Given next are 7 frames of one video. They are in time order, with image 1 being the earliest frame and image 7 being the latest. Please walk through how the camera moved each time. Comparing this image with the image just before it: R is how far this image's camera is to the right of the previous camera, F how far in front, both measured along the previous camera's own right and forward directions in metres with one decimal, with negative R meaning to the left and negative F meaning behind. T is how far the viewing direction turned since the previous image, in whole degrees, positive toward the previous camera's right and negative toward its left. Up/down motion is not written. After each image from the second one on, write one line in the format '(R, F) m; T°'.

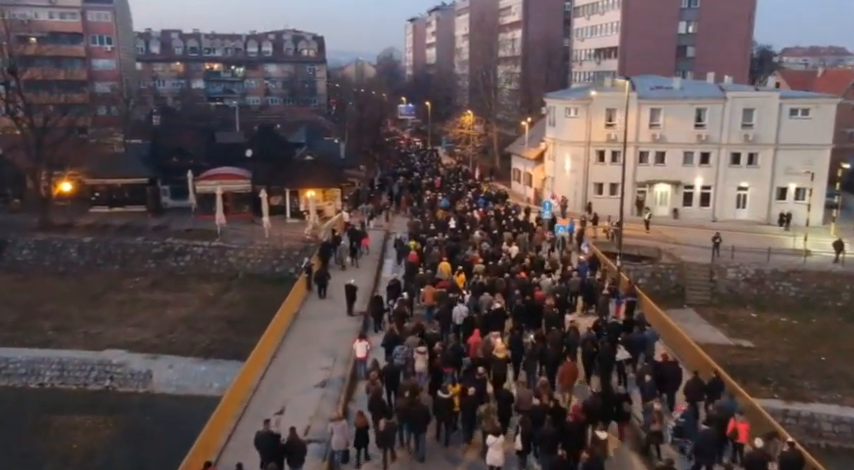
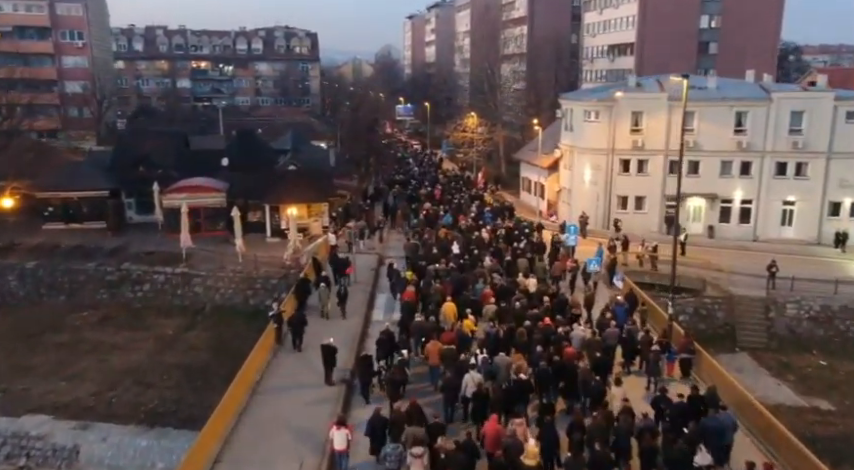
(-0.1, +5.5) m; 0°
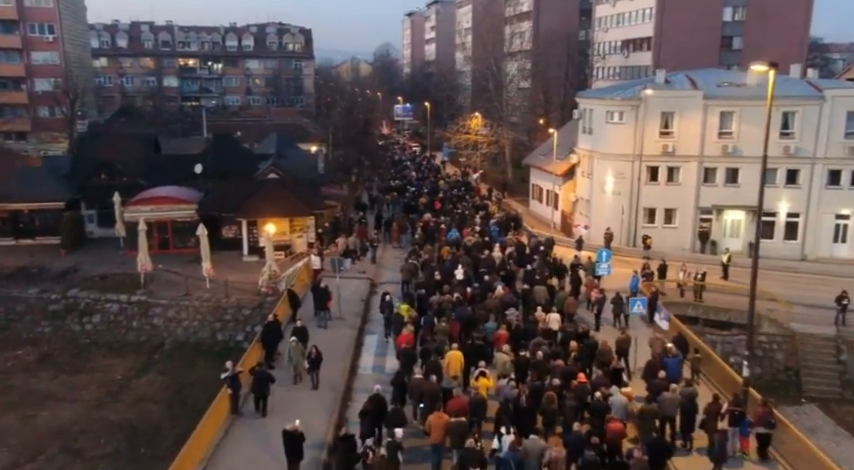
(0.0, +4.9) m; 0°
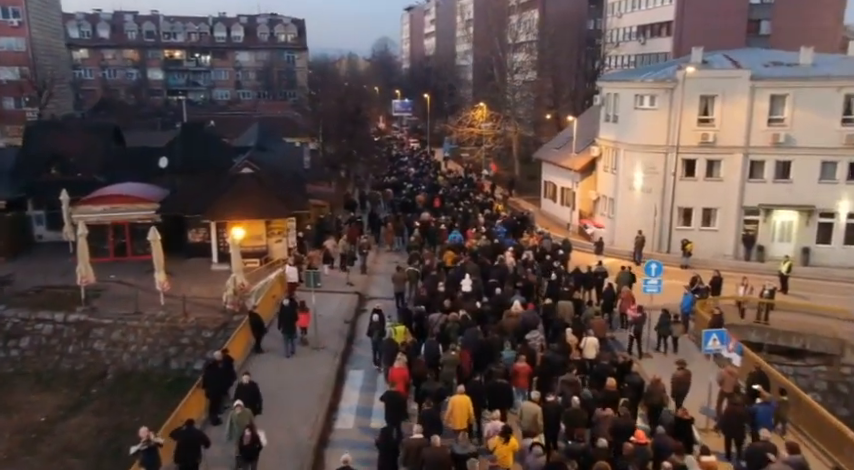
(0.0, +4.9) m; 0°
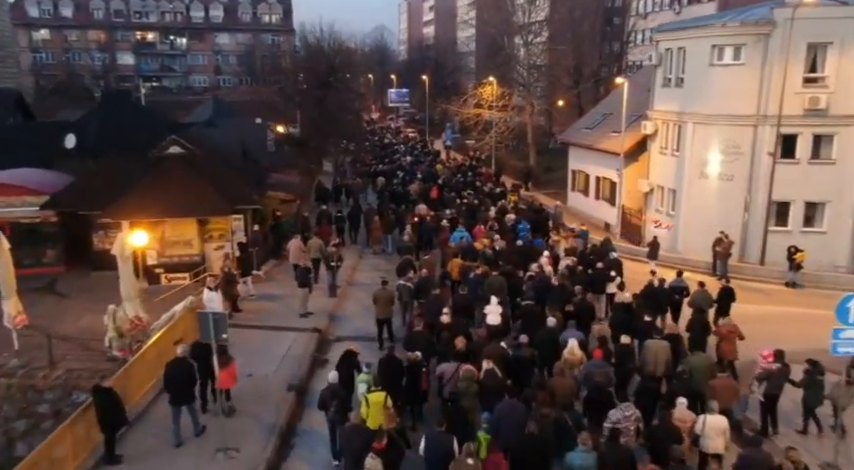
(0.0, +8.3) m; 0°
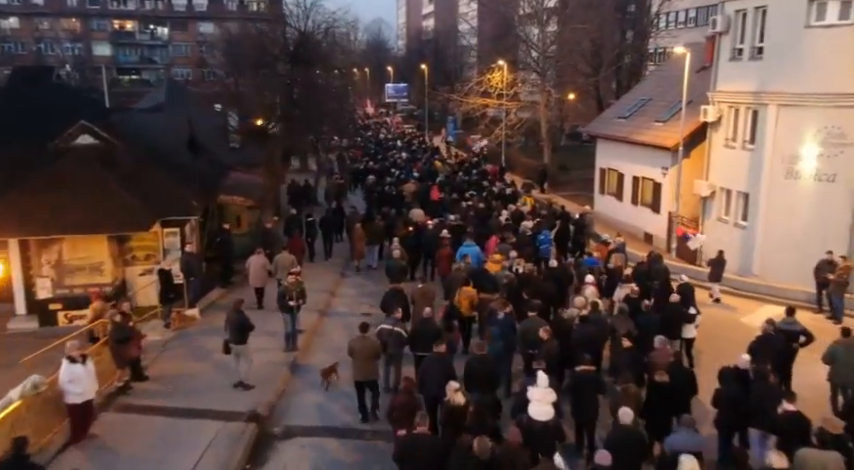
(0.0, +5.6) m; 0°
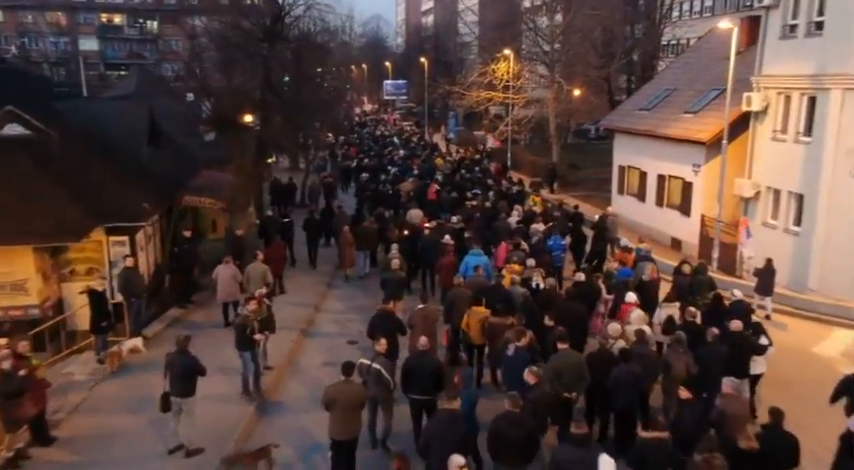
(0.0, +2.8) m; 0°
